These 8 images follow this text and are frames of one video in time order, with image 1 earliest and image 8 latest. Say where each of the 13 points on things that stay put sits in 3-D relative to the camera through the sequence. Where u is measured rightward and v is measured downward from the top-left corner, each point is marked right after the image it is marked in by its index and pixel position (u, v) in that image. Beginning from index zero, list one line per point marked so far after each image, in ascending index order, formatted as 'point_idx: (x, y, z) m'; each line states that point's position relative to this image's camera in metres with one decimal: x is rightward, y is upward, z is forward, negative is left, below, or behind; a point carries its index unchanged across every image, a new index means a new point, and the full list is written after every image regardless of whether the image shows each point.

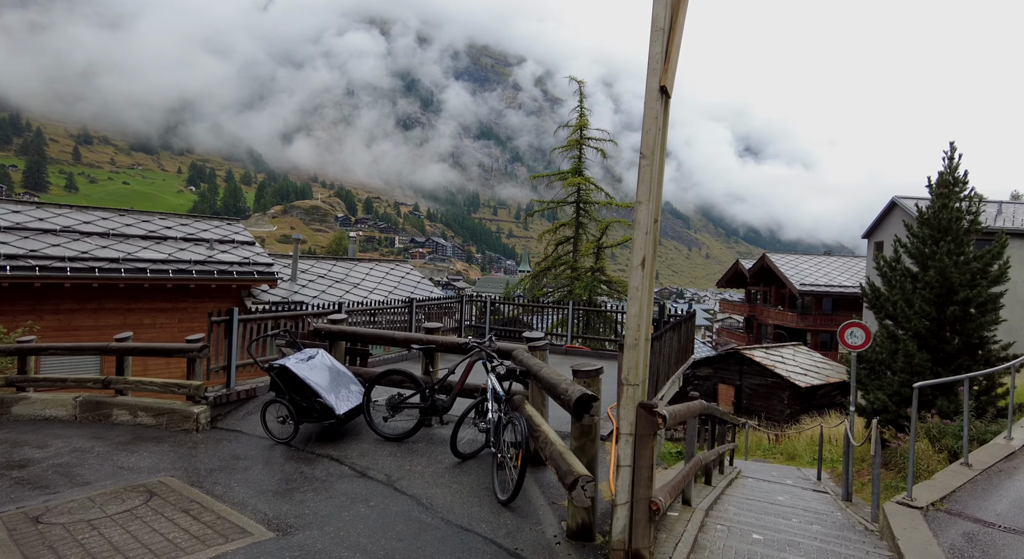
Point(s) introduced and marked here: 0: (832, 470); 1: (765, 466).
0: (+6.5, -3.9, +13.7) m
1: (+5.5, -4.0, +14.6) m
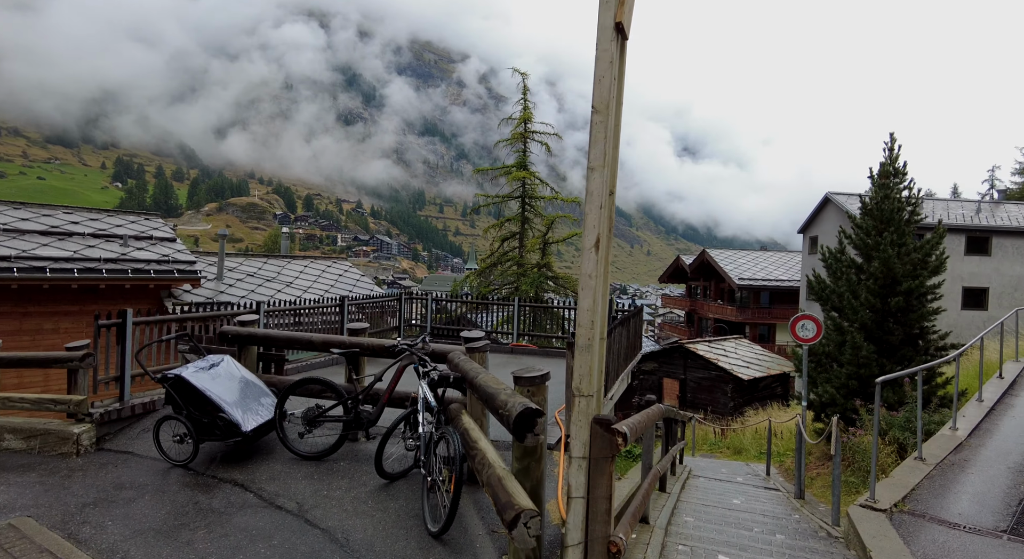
0: (+5.4, -3.7, +13.6) m
1: (+4.3, -3.9, +14.4) m
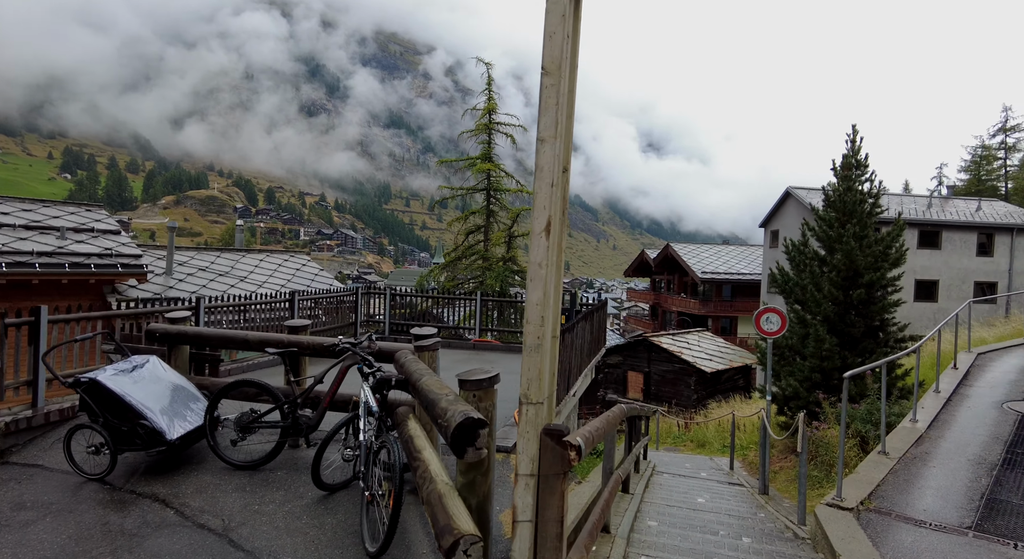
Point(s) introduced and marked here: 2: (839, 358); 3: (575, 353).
0: (+4.7, -3.6, +13.5) m
1: (+3.5, -3.8, +14.3) m
2: (+5.3, -1.3, +11.0) m
3: (+0.8, -0.9, +8.5) m
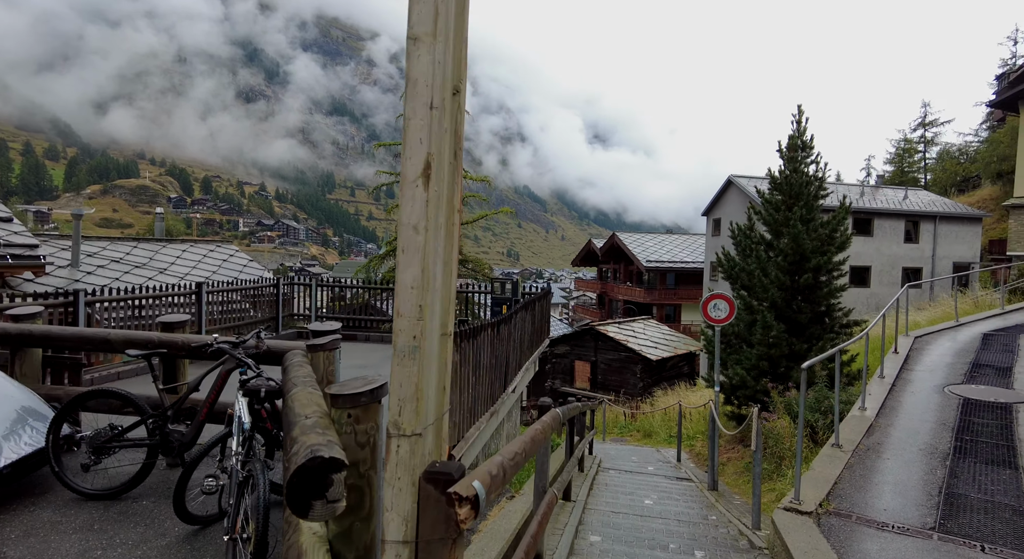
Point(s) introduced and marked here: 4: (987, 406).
0: (+3.5, -3.3, +13.2) m
1: (+2.3, -3.5, +13.8) m
2: (+4.4, -1.0, +10.7) m
3: (0.0, -0.8, +7.9) m
4: (+6.2, -1.6, +8.9) m
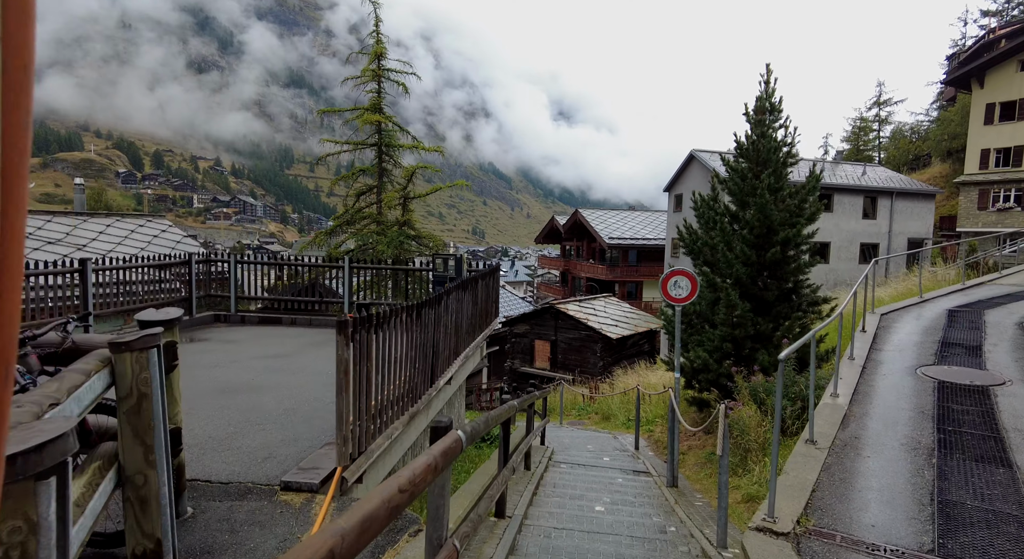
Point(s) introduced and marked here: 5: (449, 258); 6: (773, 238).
0: (+2.5, -2.9, +12.4) m
1: (+1.3, -3.0, +13.0) m
2: (+3.5, -0.7, +9.9) m
3: (-0.6, -0.5, +6.8) m
4: (+5.5, -1.3, +8.2) m
5: (-1.0, +0.3, +10.3) m
6: (+3.9, +0.6, +10.0) m
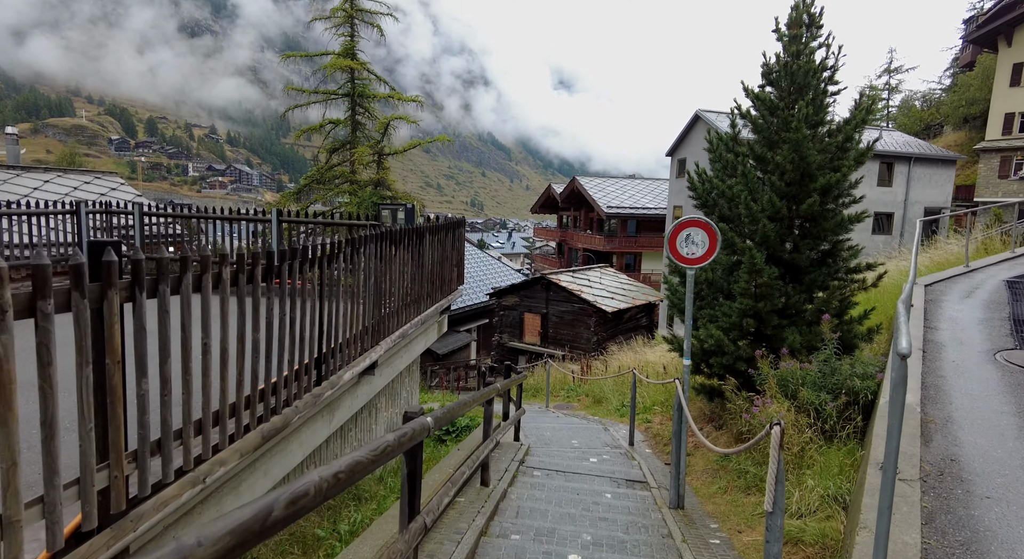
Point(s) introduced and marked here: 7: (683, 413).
0: (+2.1, -2.3, +10.4) m
1: (+0.9, -2.4, +11.0) m
2: (+3.1, -0.2, +7.8) m
3: (-1.0, -0.1, +4.7) m
4: (+5.1, -0.9, +6.1) m
5: (-1.4, +0.9, +8.2) m
6: (+3.5, +1.1, +7.9) m
7: (+1.6, -1.2, +6.3) m
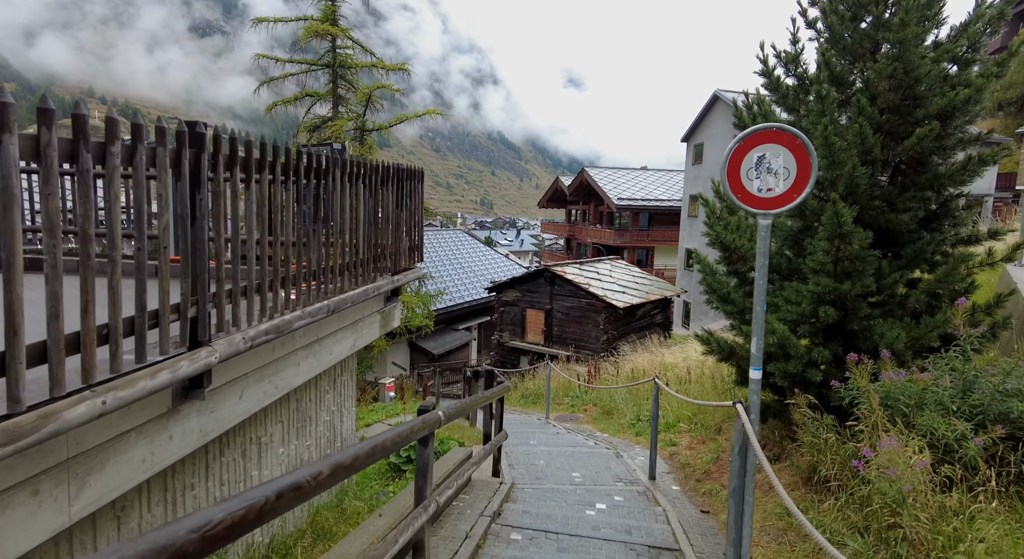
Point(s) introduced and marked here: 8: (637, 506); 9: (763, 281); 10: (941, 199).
0: (+1.9, -2.0, +7.9) m
1: (+0.7, -2.2, +8.6) m
2: (+2.9, 0.0, +5.4) m
3: (-1.3, +0.1, +2.3) m
4: (+4.8, -0.7, +3.6) m
5: (-1.6, +1.1, +5.8) m
6: (+3.3, +1.3, +5.4) m
7: (+1.3, -1.0, +3.9) m
8: (+1.1, -2.1, +6.2) m
9: (+1.4, 0.0, +3.6) m
10: (+3.6, +0.7, +5.6) m
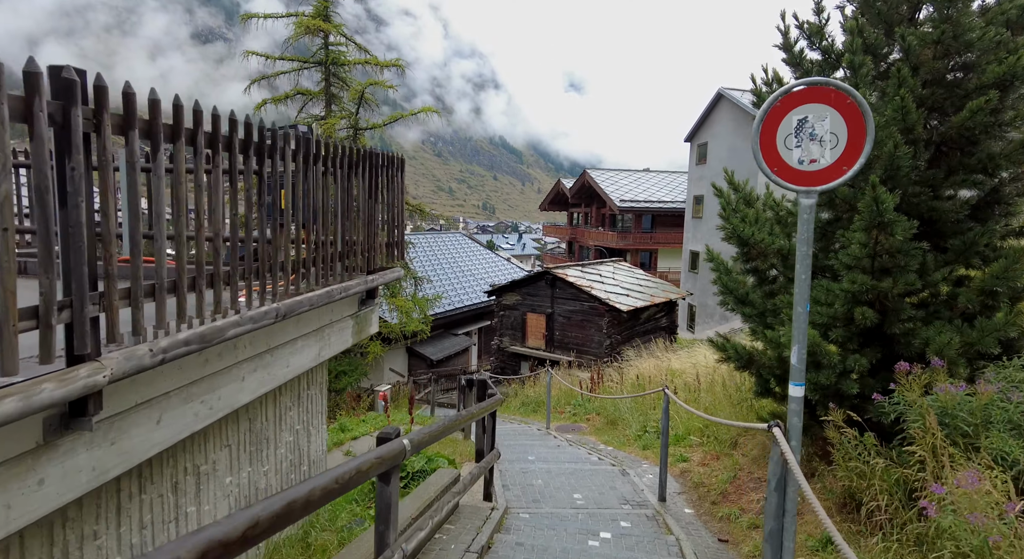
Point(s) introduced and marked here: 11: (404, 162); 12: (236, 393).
0: (+1.9, -2.0, +7.2) m
1: (+0.6, -2.2, +7.8) m
2: (+2.8, +0.1, +4.6) m
3: (-1.4, +0.1, +1.6) m
4: (+4.7, -0.7, +2.9) m
5: (-1.7, +1.1, +5.1) m
6: (+3.2, +1.4, +4.7) m
7: (+1.2, -1.0, +3.2) m
8: (+1.1, -2.0, +5.5) m
9: (+1.3, 0.0, +2.9) m
10: (+3.5, +0.7, +4.8) m
11: (-0.9, +0.9, +5.5) m
12: (-1.4, -0.5, +3.2) m
